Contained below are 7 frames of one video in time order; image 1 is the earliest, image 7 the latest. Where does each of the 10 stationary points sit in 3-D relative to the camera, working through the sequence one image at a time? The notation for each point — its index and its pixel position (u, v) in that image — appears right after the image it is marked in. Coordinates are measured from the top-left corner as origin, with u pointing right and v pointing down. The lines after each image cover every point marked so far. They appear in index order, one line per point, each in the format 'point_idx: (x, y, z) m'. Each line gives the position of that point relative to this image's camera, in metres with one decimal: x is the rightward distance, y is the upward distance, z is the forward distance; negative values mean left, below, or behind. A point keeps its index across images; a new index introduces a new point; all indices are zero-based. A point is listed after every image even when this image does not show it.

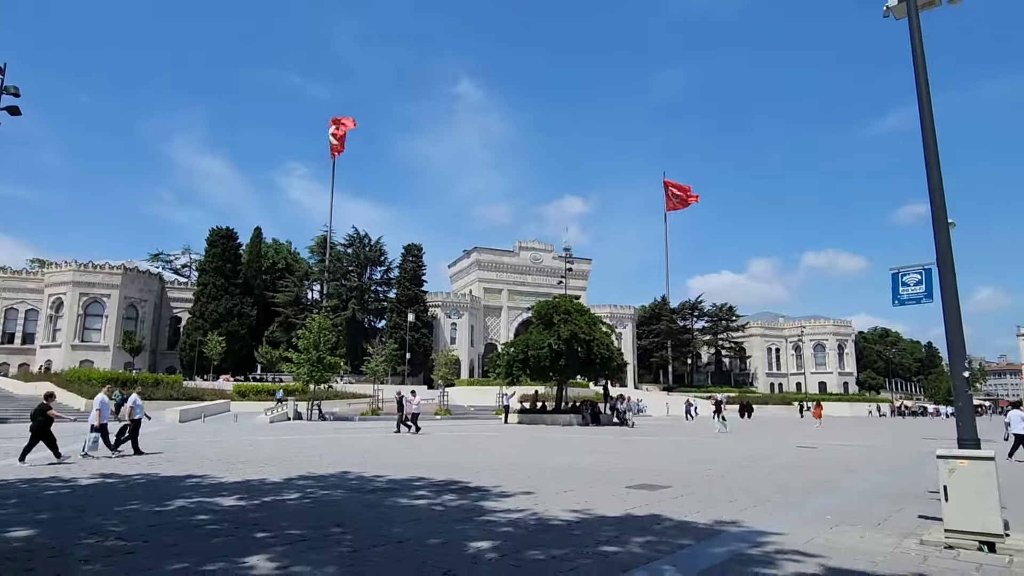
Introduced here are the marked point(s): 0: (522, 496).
0: (+0.2, -2.4, +8.3) m
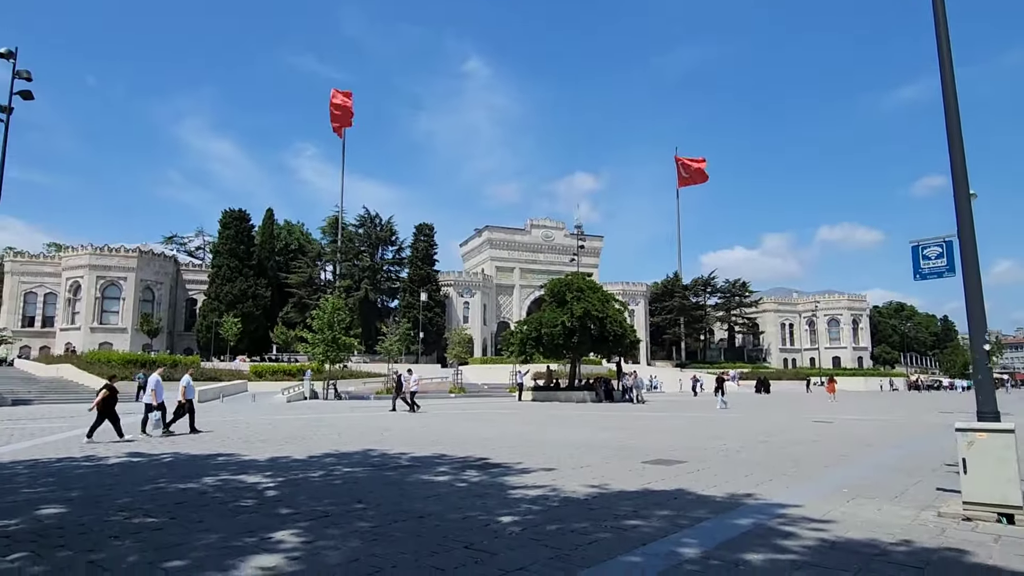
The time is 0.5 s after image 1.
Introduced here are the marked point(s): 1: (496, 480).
0: (+0.3, -2.2, +8.4) m
1: (-0.2, -2.1, +7.9) m
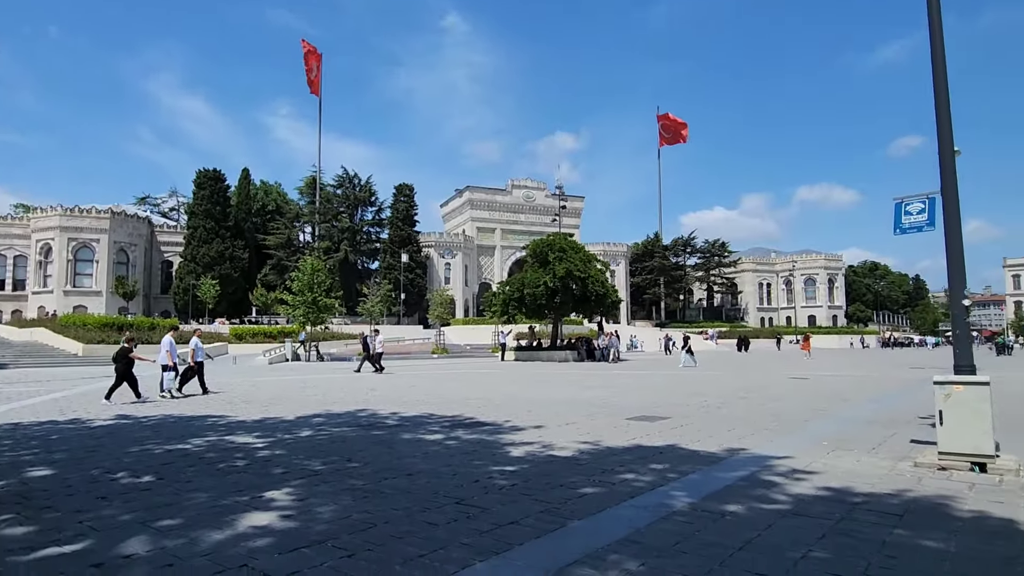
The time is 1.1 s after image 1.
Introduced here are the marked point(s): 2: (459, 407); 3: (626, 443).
0: (+0.1, -1.7, +8.5) m
1: (-0.4, -1.7, +7.9) m
2: (-0.9, -1.9, +11.1) m
3: (+1.2, -1.7, +7.6) m
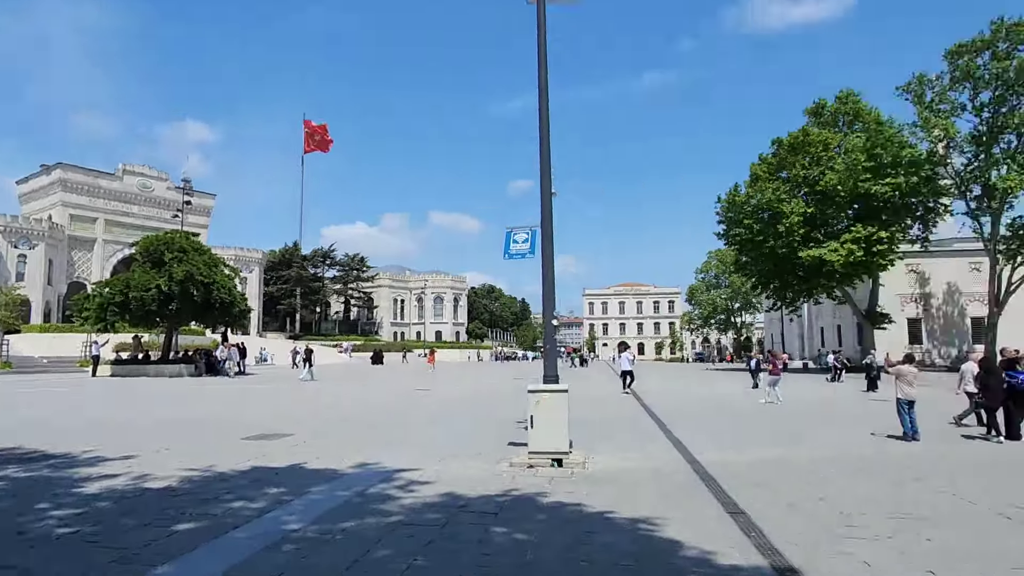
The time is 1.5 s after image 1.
0: (-4.0, -1.7, +7.3) m
1: (-4.1, -1.7, +6.5) m
2: (-6.1, -1.9, +9.0) m
3: (-2.6, -1.7, +7.0) m
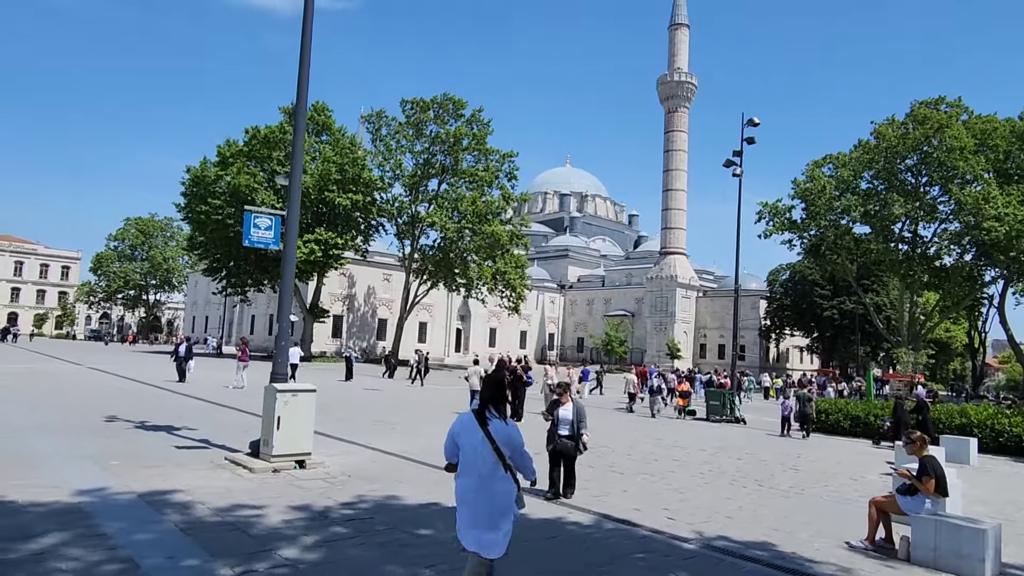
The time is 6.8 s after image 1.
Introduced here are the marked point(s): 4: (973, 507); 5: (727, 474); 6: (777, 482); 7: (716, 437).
0: (-4.8, -1.2, +4.4) m
1: (-4.4, -1.1, +3.8) m
2: (-7.6, -0.9, +4.1) m
3: (-3.7, -1.3, +5.2) m
4: (+6.4, -3.0, +9.8) m
5: (+3.3, -2.9, +11.1) m
6: (+4.0, -2.9, +10.6) m
7: (+4.6, -3.3, +16.0) m
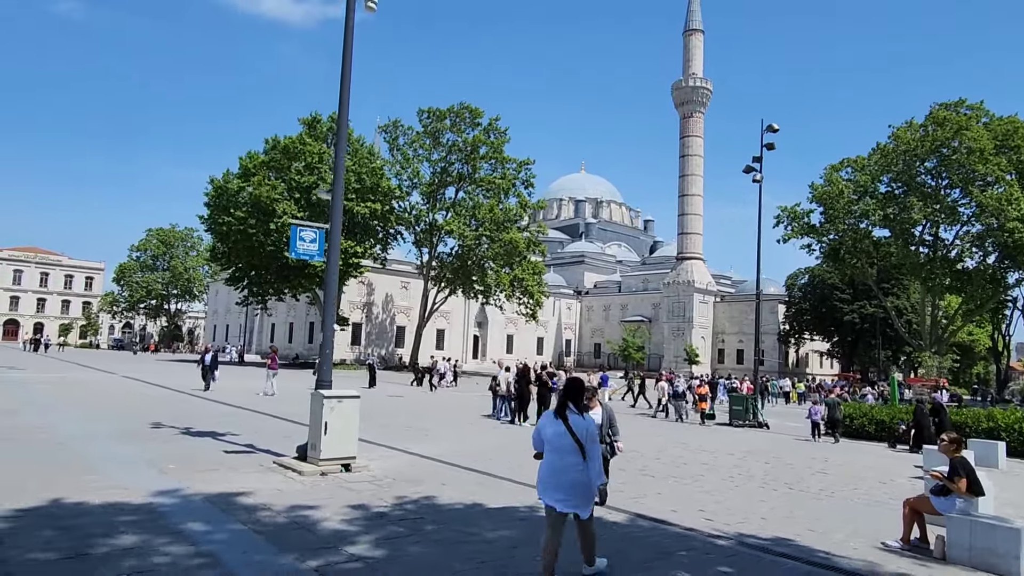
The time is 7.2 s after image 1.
0: (-4.4, -1.3, +4.8) m
1: (-4.0, -1.2, +4.1) m
2: (-7.2, -1.0, +4.5) m
3: (-3.3, -1.4, +5.5) m
4: (+6.9, -3.1, +9.9) m
5: (+3.9, -3.0, +11.2) m
6: (+4.5, -3.0, +10.8) m
7: (+5.2, -3.5, +16.1) m
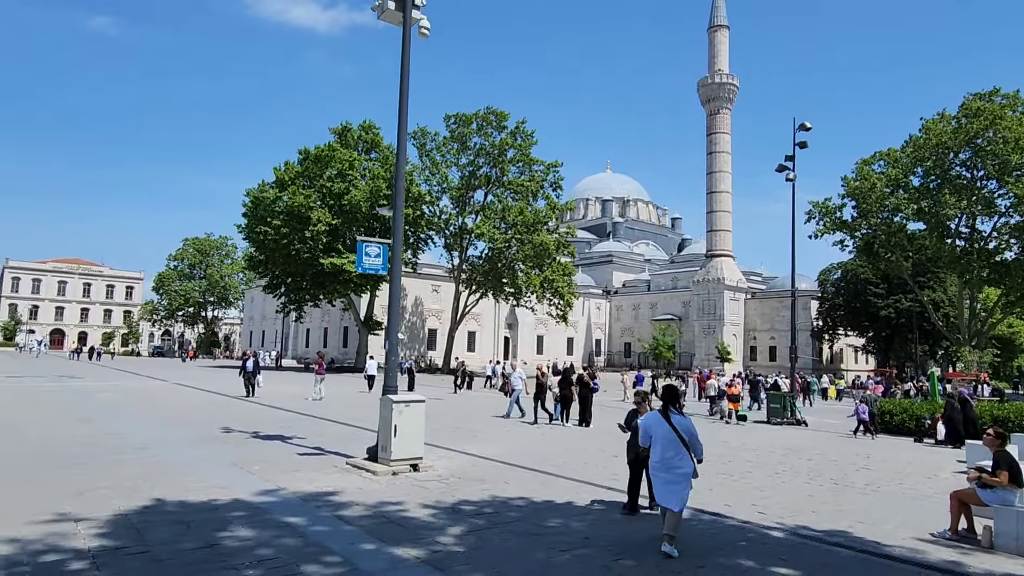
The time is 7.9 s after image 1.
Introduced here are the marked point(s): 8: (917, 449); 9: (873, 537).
0: (-3.9, -1.5, +5.4) m
1: (-3.5, -1.4, +4.8) m
2: (-6.6, -1.3, +5.3) m
3: (-2.7, -1.6, +6.1) m
4: (+7.6, -3.0, +10.2) m
5: (+4.7, -3.0, +11.6) m
6: (+5.3, -3.0, +11.1) m
7: (+6.2, -3.5, +16.4) m
8: (+8.4, -3.3, +14.7) m
9: (+3.5, -2.5, +7.0) m
